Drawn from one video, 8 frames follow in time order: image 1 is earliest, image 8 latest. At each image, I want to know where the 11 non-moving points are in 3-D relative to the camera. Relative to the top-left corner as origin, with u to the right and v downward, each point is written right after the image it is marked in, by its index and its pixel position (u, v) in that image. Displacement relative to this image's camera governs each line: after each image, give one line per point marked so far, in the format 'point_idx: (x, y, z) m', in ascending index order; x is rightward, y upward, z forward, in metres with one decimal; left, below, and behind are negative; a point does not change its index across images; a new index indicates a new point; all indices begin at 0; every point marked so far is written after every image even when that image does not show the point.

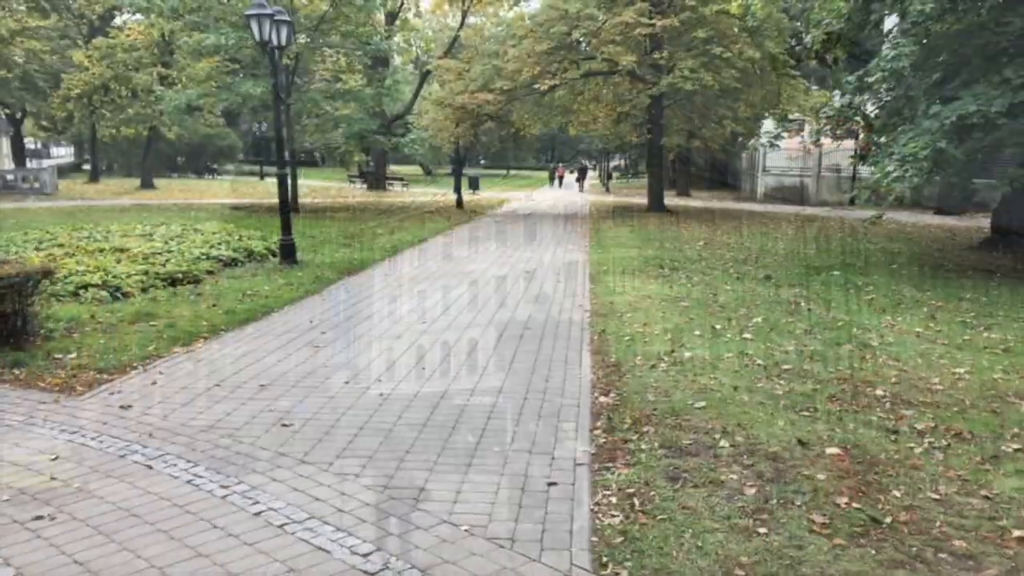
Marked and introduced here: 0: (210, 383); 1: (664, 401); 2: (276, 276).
0: (-2.2, -0.7, +6.4) m
1: (+1.0, -0.8, +5.8) m
2: (-3.4, +0.2, +12.2) m
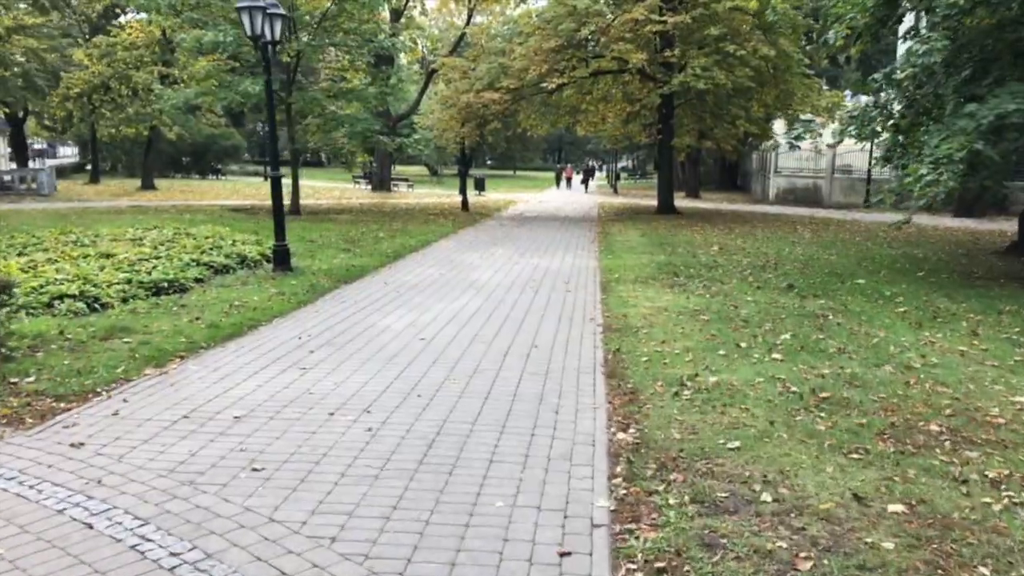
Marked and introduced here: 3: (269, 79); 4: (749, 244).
0: (-2.2, -0.8, +5.7) m
1: (+1.1, -0.9, +5.1) m
2: (-3.3, +0.1, +11.5) m
3: (-3.4, +2.6, +12.1) m
4: (+5.2, +0.9, +18.9) m
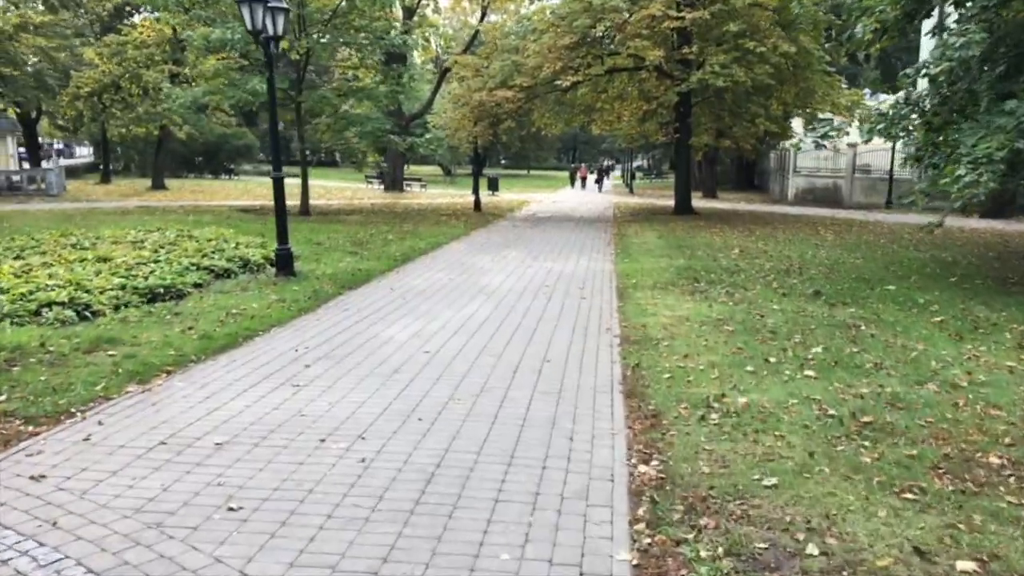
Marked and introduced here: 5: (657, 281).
0: (-2.1, -0.9, +5.2) m
1: (+1.1, -1.0, +4.5) m
2: (-3.1, 0.0, +11.0) m
3: (-3.2, +2.6, +11.6) m
4: (+5.4, +0.9, +18.2) m
5: (+2.0, +0.1, +12.2) m
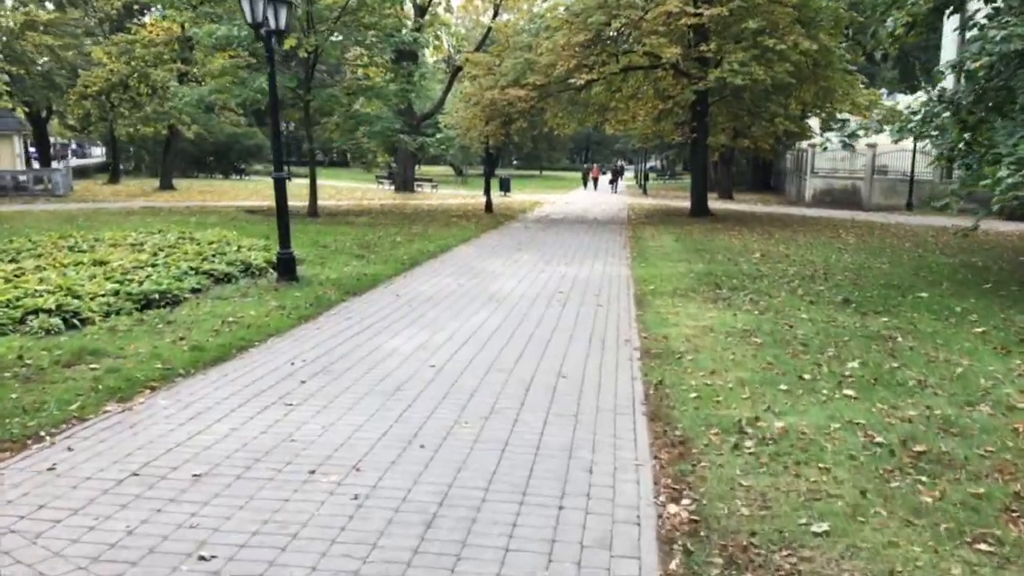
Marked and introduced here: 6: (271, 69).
0: (-2.1, -1.0, +4.6) m
1: (+1.2, -1.1, +4.0) m
2: (-3.0, -0.1, +10.5) m
3: (-3.1, +2.5, +11.1) m
4: (+5.7, +0.8, +17.6) m
5: (+2.2, 0.0, +11.6) m
6: (-3.1, +2.8, +11.1) m
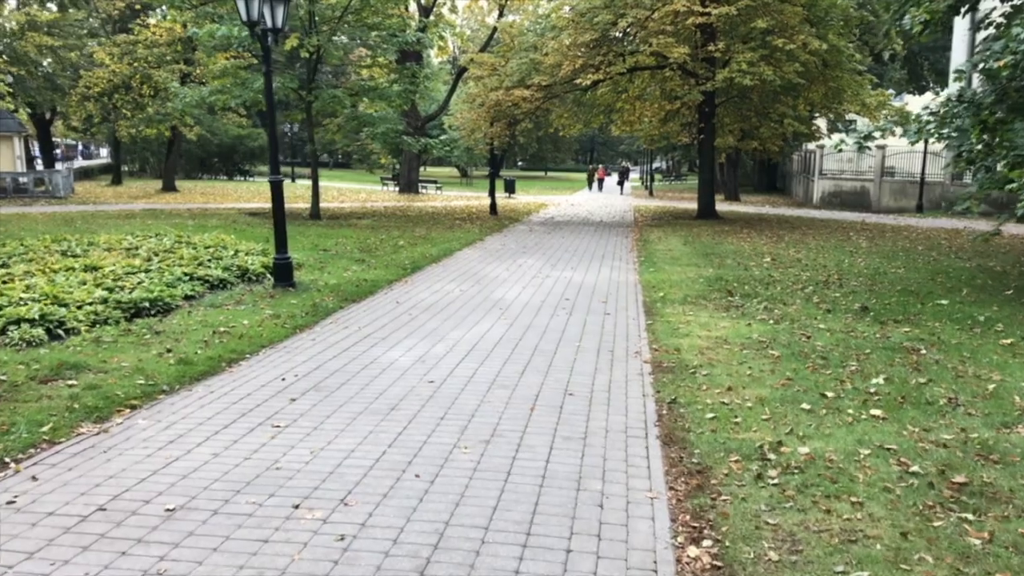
0: (-2.1, -1.0, +4.2) m
1: (+1.2, -1.1, +3.6) m
2: (-2.9, -0.2, +10.1) m
3: (-3.0, +2.4, +10.7) m
4: (+5.8, +0.7, +17.2) m
5: (+2.3, -0.1, +11.2) m
6: (-3.0, +2.7, +10.7) m
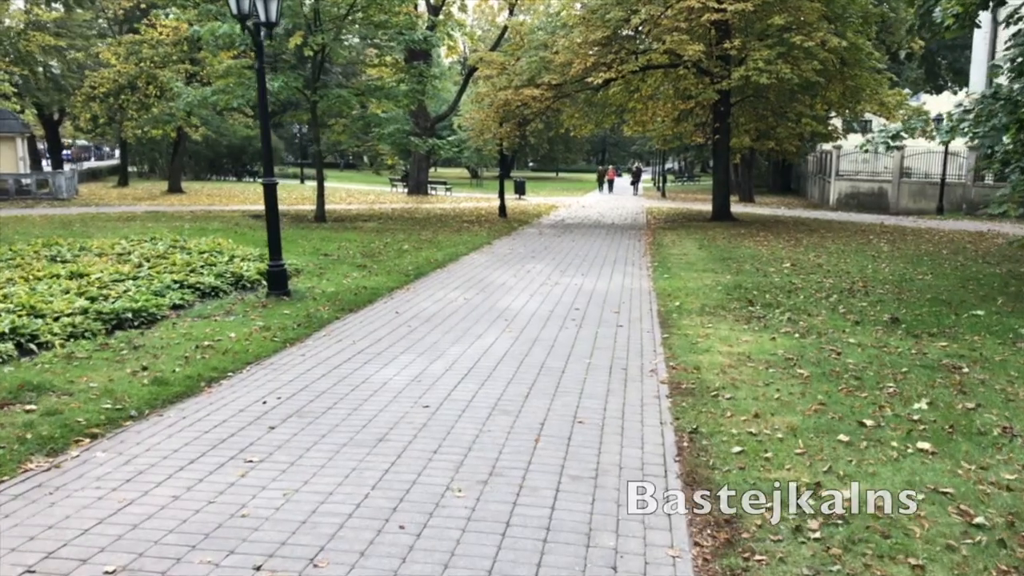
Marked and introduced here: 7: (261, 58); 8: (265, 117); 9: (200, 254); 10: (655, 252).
0: (-2.1, -1.1, +3.7) m
1: (+1.2, -1.3, +2.9) m
2: (-2.9, -0.3, +9.6) m
3: (-2.9, +2.3, +10.1) m
4: (+5.9, +0.5, +16.5) m
5: (+2.3, -0.2, +10.5) m
6: (-3.0, +2.6, +10.1) m
7: (-3.0, +2.7, +10.2) m
8: (-2.9, +2.0, +10.2) m
9: (-4.7, +0.5, +13.0) m
10: (+2.8, +0.7, +17.1) m
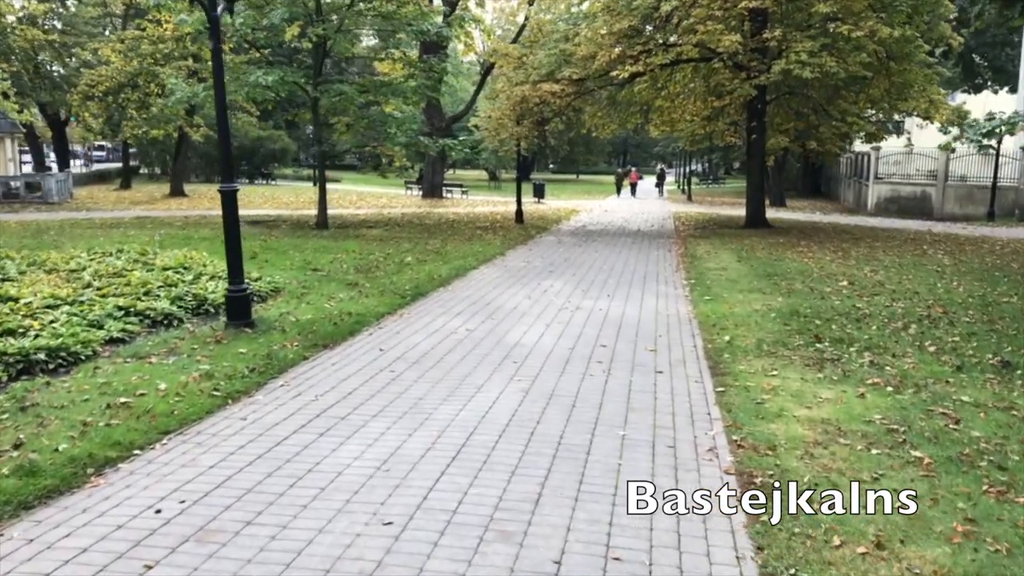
0: (-2.1, -1.4, +1.8) m
1: (+1.1, -1.5, +1.0) m
2: (-2.8, -0.6, +7.7) m
3: (-2.8, +2.0, +8.3) m
4: (+6.2, +0.2, +14.4) m
5: (+2.5, -0.5, +8.6) m
6: (-2.8, +2.3, +8.3) m
7: (-2.8, +2.4, +8.4) m
8: (-2.8, +1.7, +8.3) m
9: (-4.5, +0.2, +11.2) m
10: (+3.1, +0.4, +15.1) m
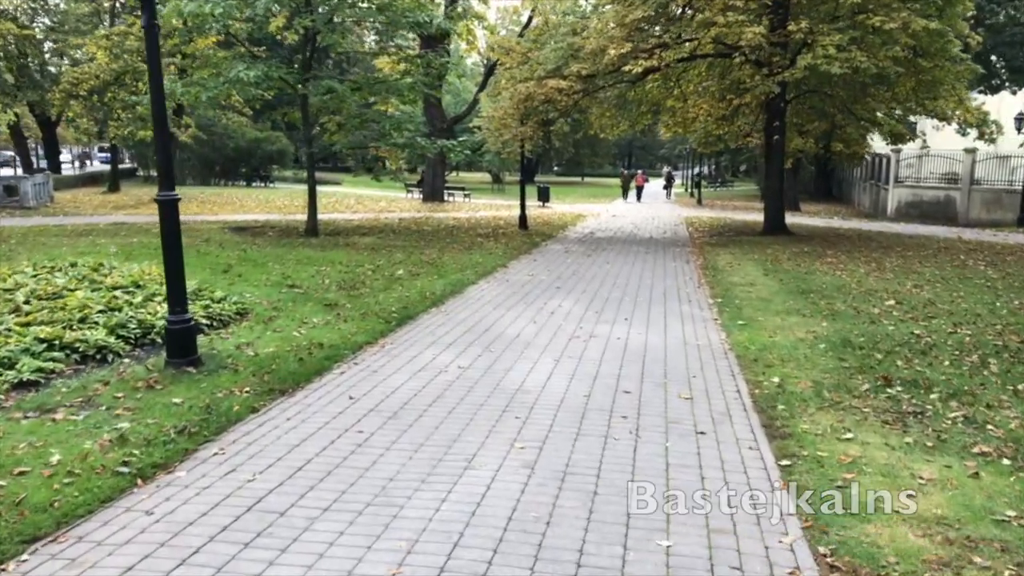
0: (-2.1, -1.7, +0.2) m
1: (+1.1, -1.8, -0.6) m
2: (-2.8, -0.8, +6.2) m
3: (-2.8, +1.8, +6.7) m
4: (+6.2, -0.1, +12.9) m
5: (+2.5, -0.8, +7.0) m
6: (-2.8, +2.1, +6.8) m
7: (-2.8, +2.2, +6.8) m
8: (-2.8, +1.5, +6.8) m
9: (-4.5, 0.0, +9.6) m
10: (+3.1, +0.1, +13.5) m
